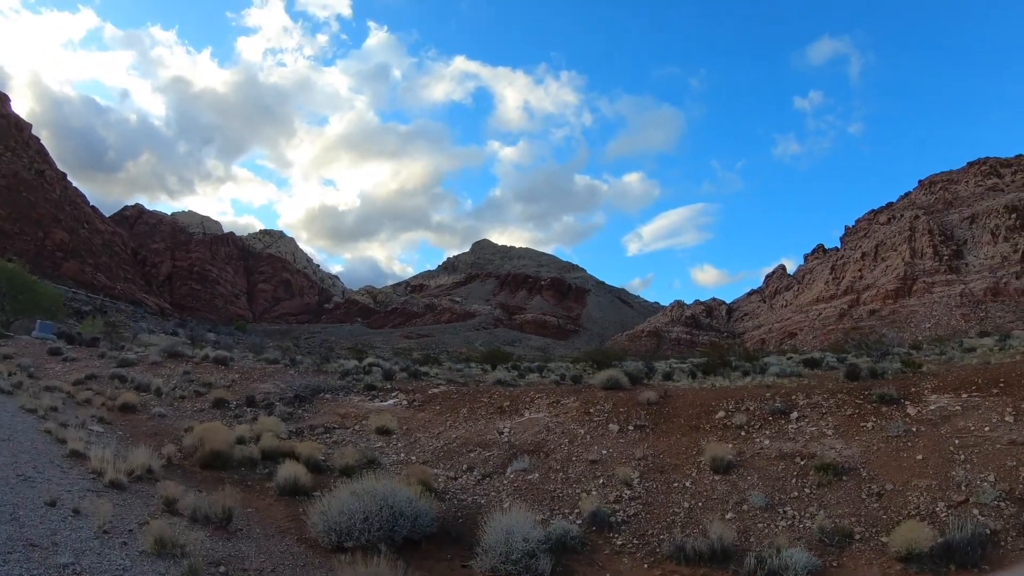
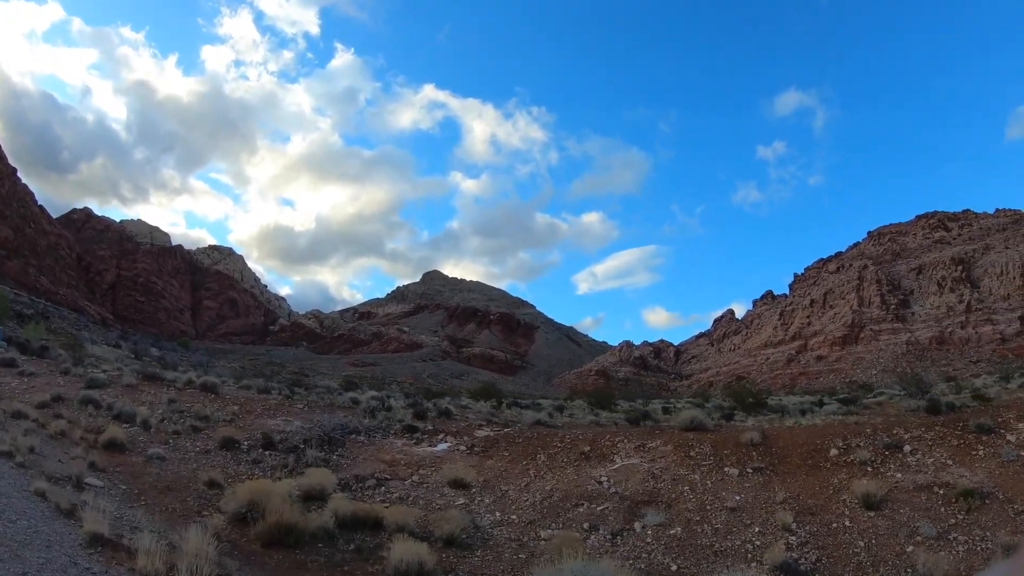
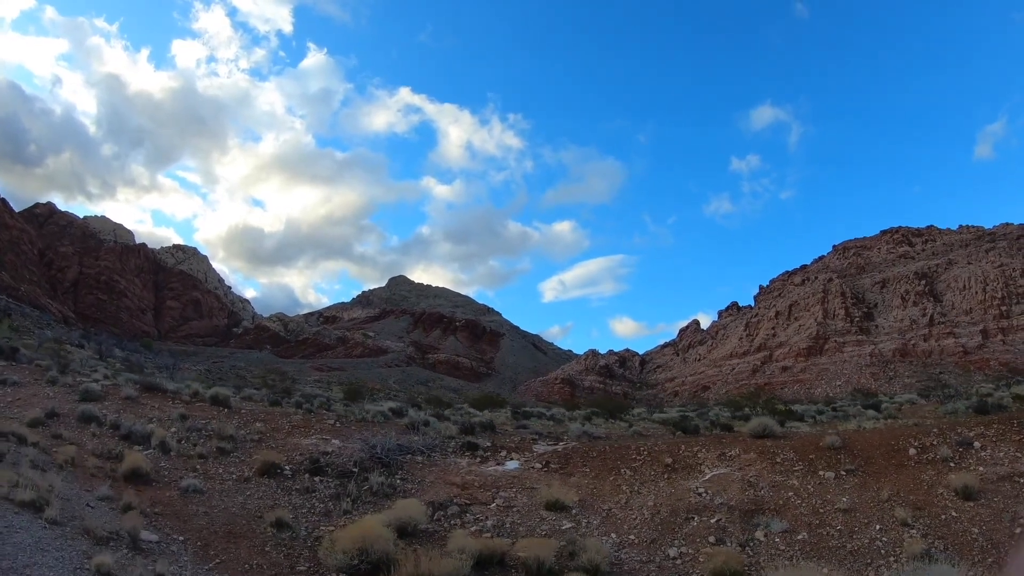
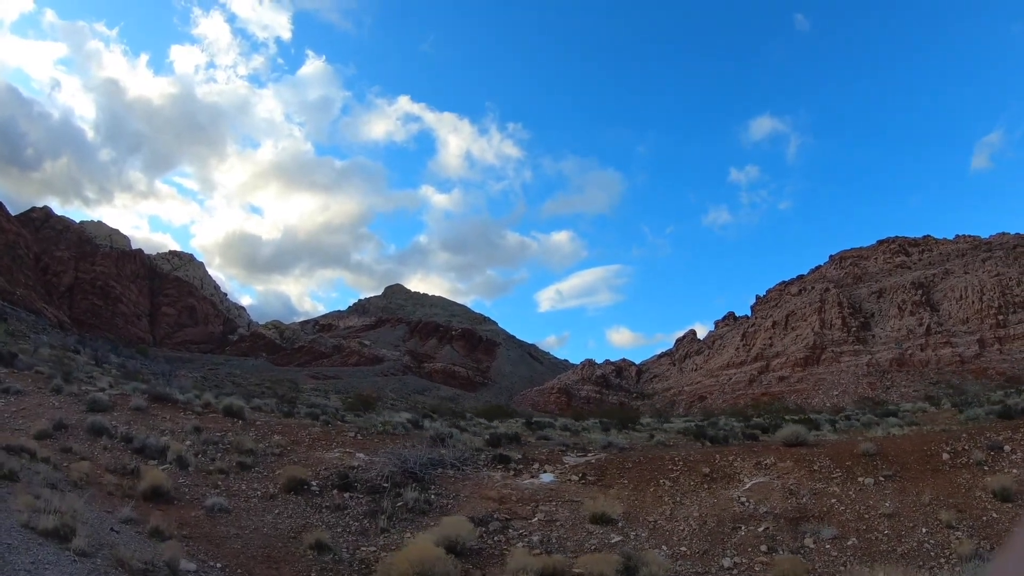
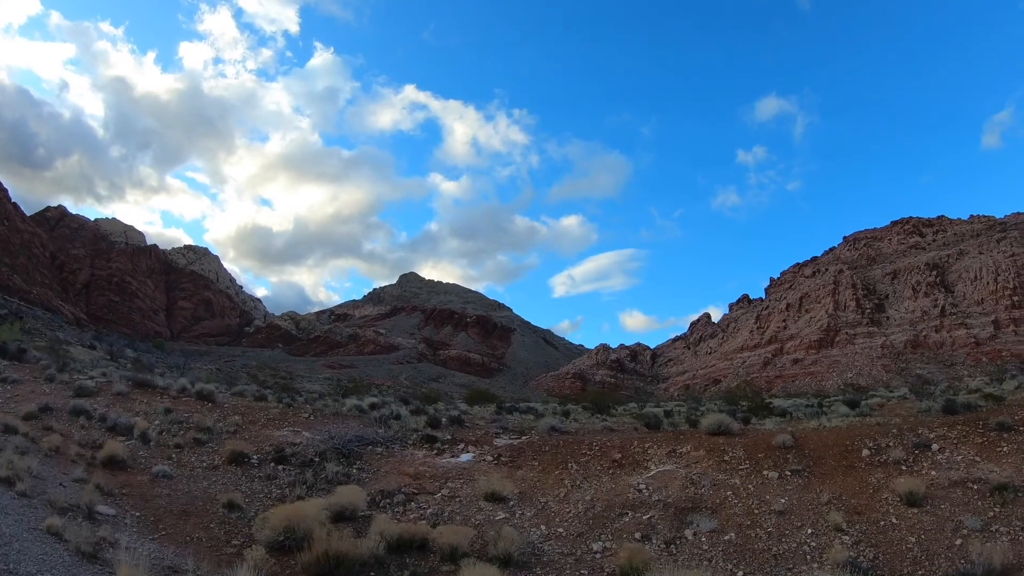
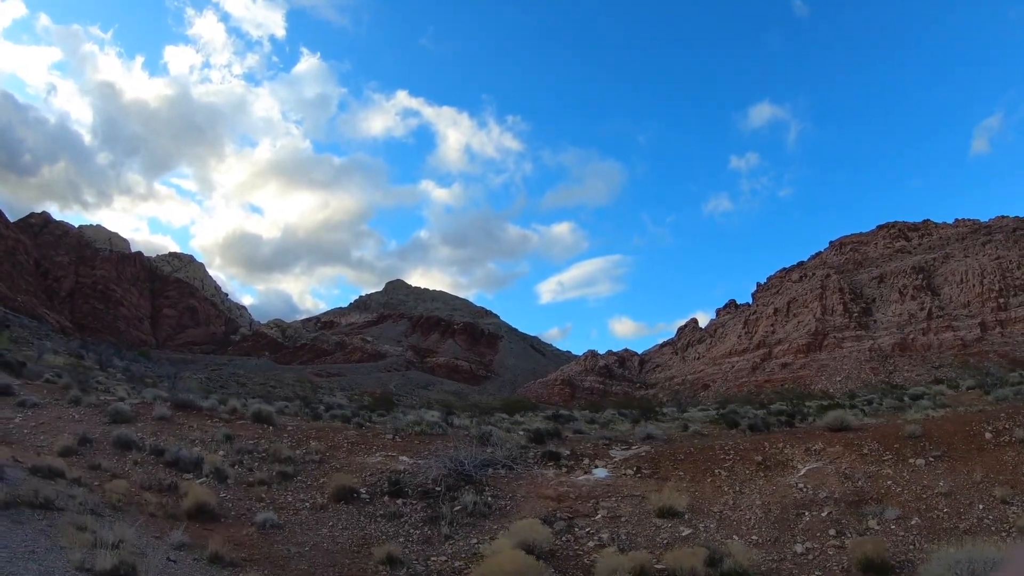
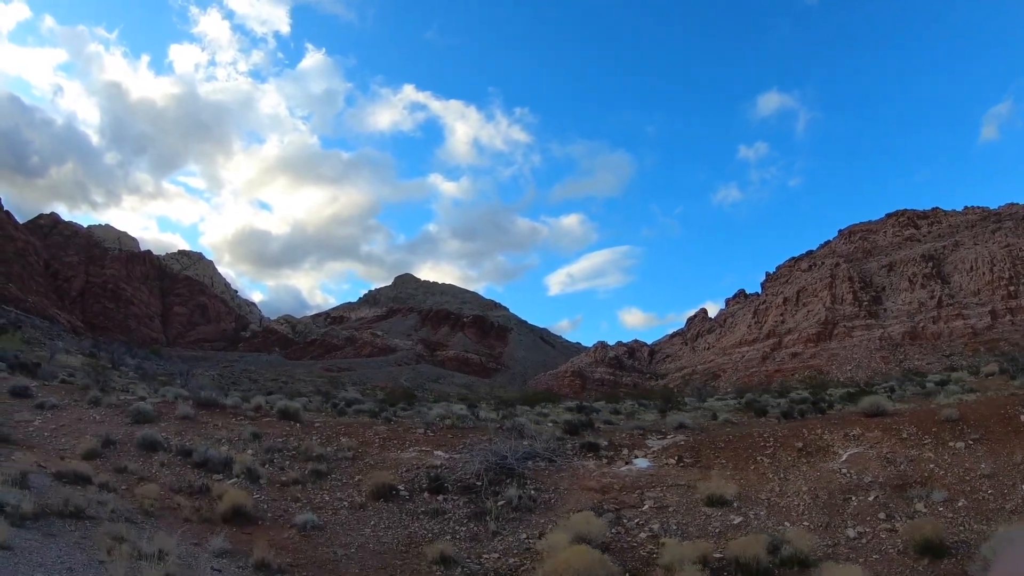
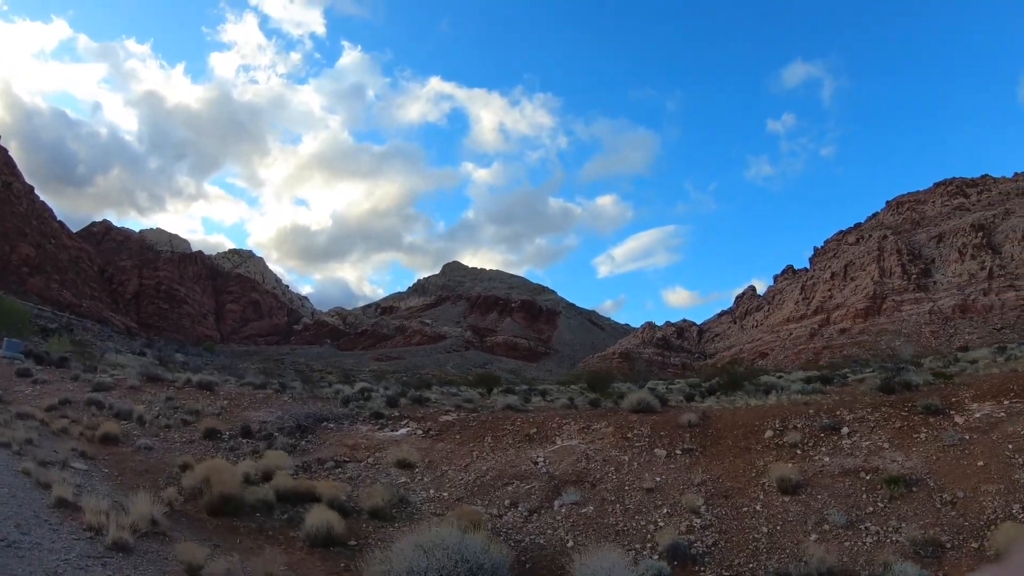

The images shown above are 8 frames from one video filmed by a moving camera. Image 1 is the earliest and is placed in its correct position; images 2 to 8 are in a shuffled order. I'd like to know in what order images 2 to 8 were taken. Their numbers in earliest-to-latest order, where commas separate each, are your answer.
8, 2, 5, 3, 4, 6, 7
